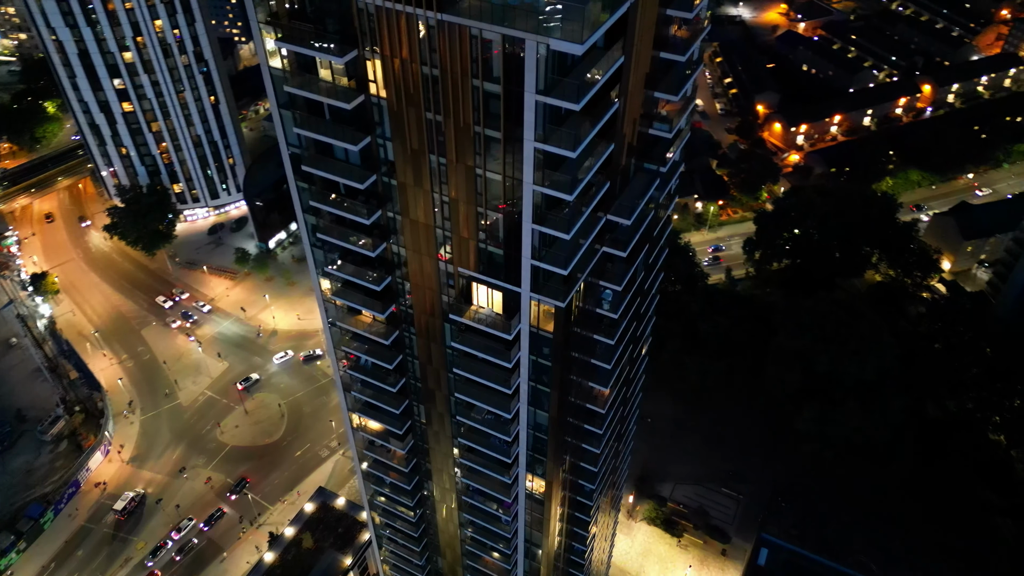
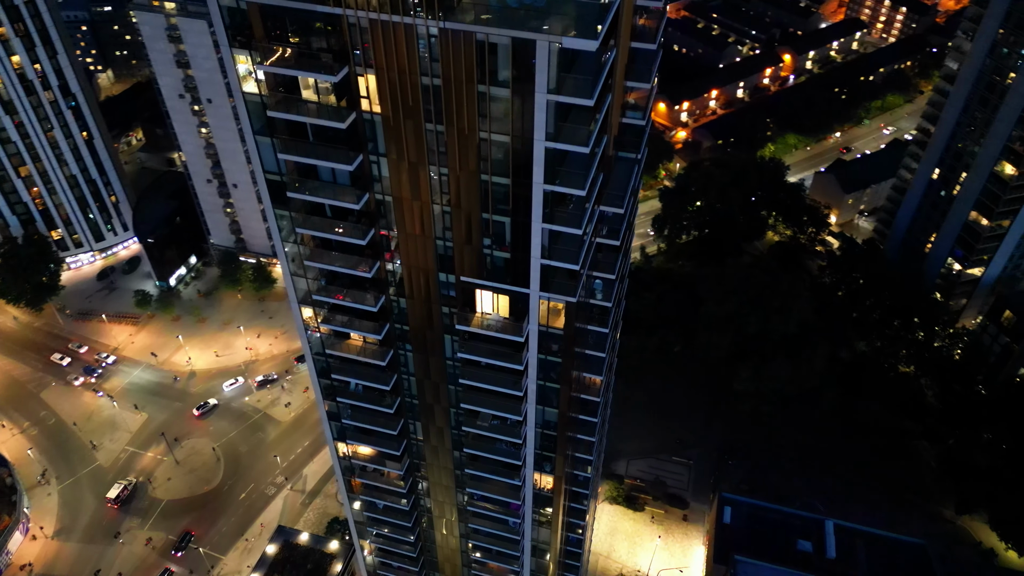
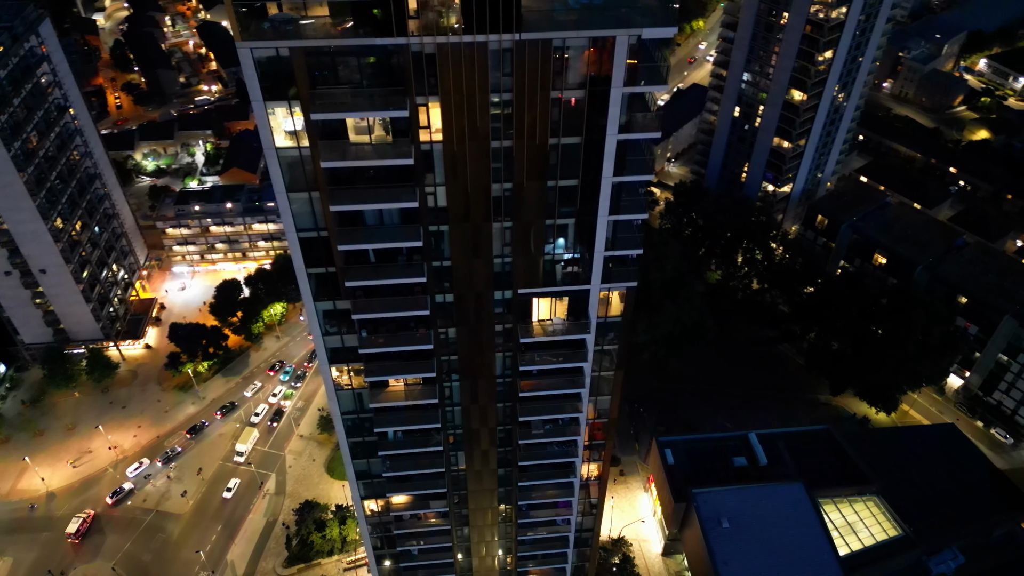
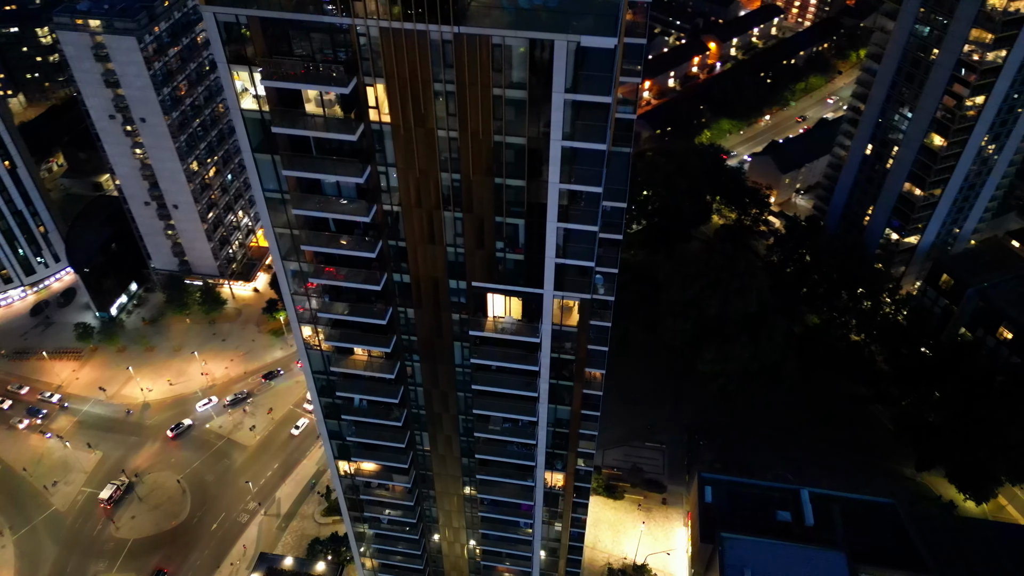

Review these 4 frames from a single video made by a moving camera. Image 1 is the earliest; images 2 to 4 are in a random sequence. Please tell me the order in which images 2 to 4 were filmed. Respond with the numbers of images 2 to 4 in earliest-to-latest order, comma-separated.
2, 4, 3
